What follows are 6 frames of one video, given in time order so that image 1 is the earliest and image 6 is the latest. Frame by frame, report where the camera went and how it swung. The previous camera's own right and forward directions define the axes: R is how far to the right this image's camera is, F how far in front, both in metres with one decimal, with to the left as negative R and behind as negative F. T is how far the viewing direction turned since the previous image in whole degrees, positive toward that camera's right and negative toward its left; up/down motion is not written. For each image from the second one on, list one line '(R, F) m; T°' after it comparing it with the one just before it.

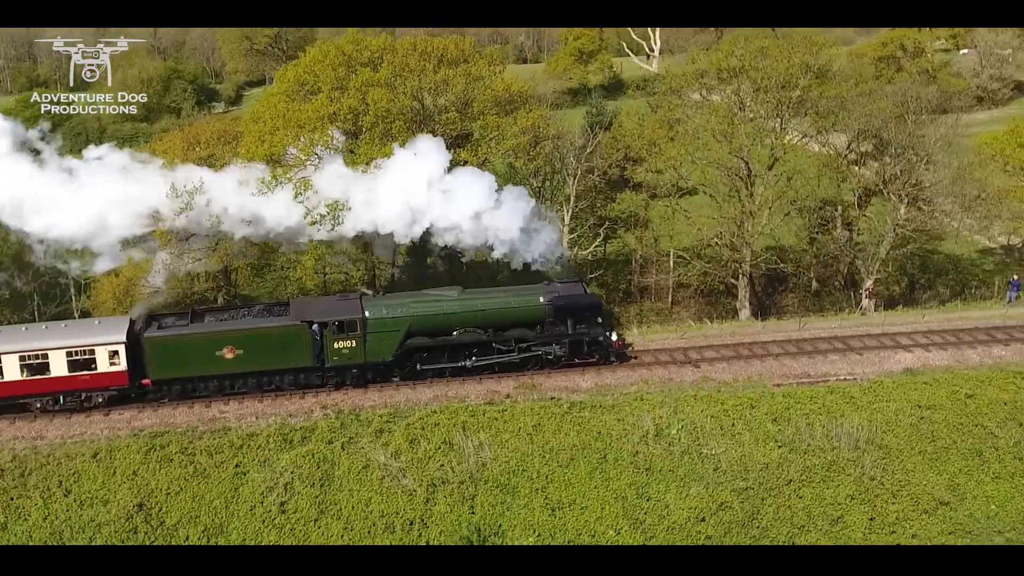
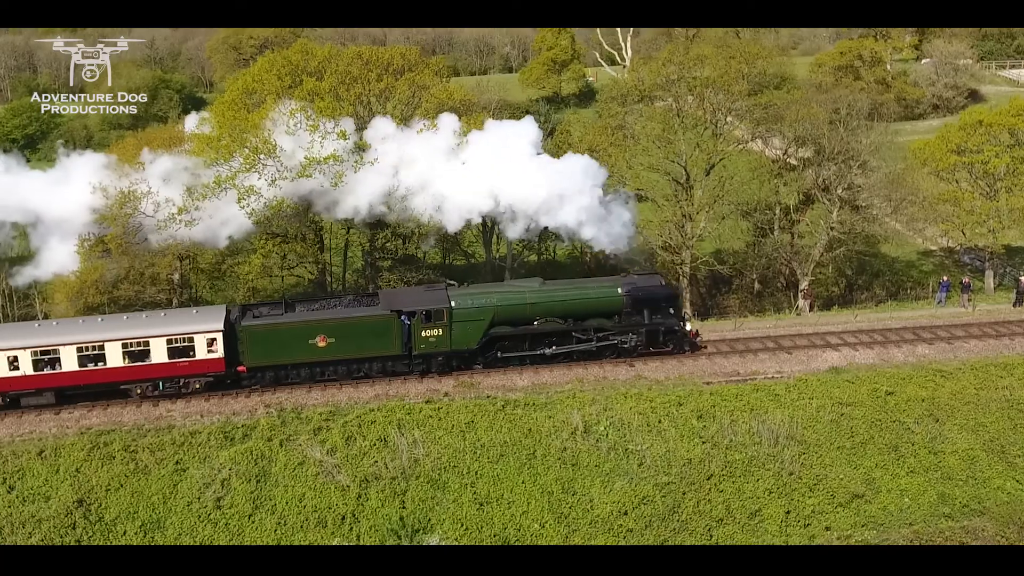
(+2.9, -0.5) m; 0°
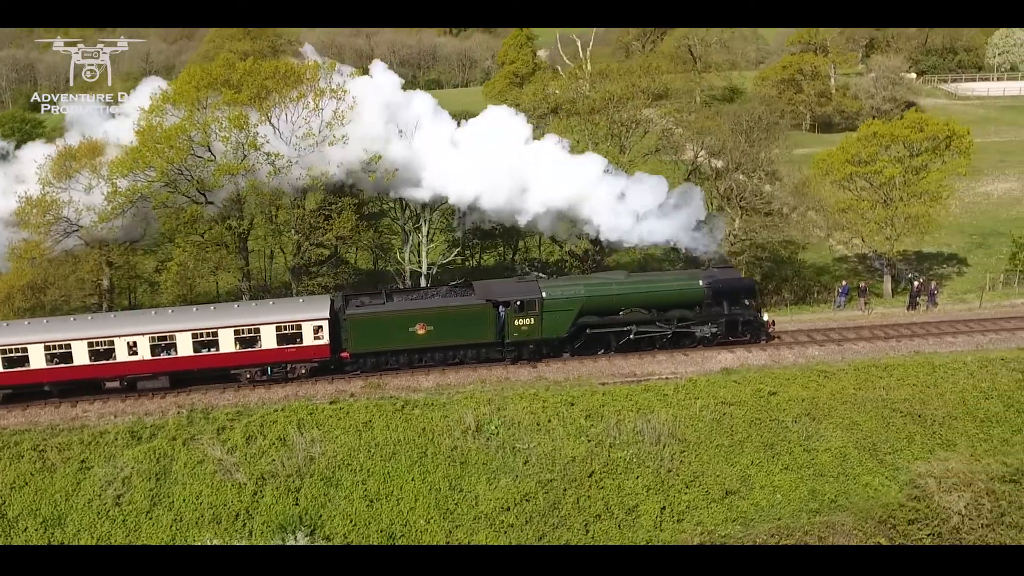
(+4.7, -0.7) m; 0°
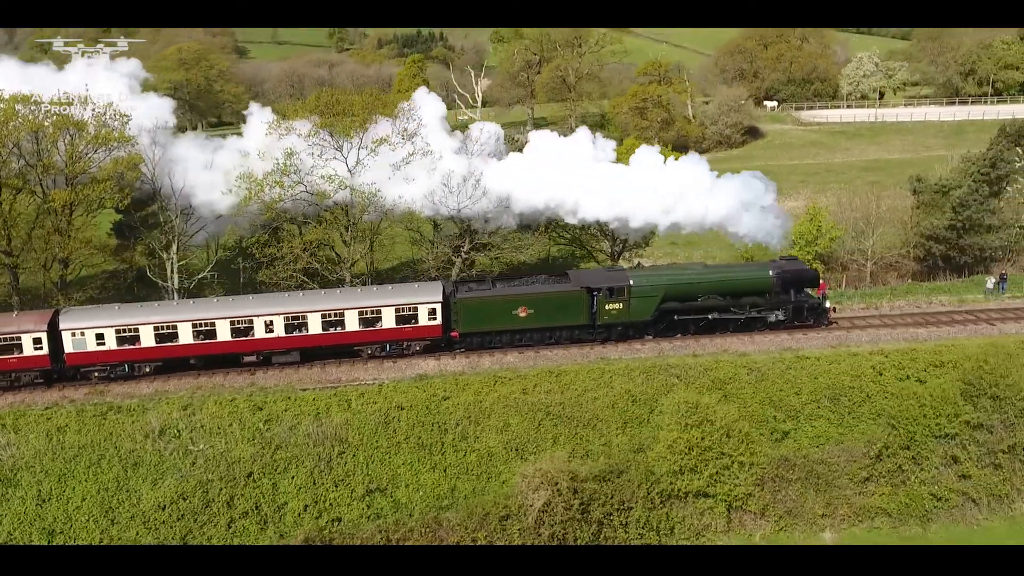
(+15.0, -1.2) m; 0°
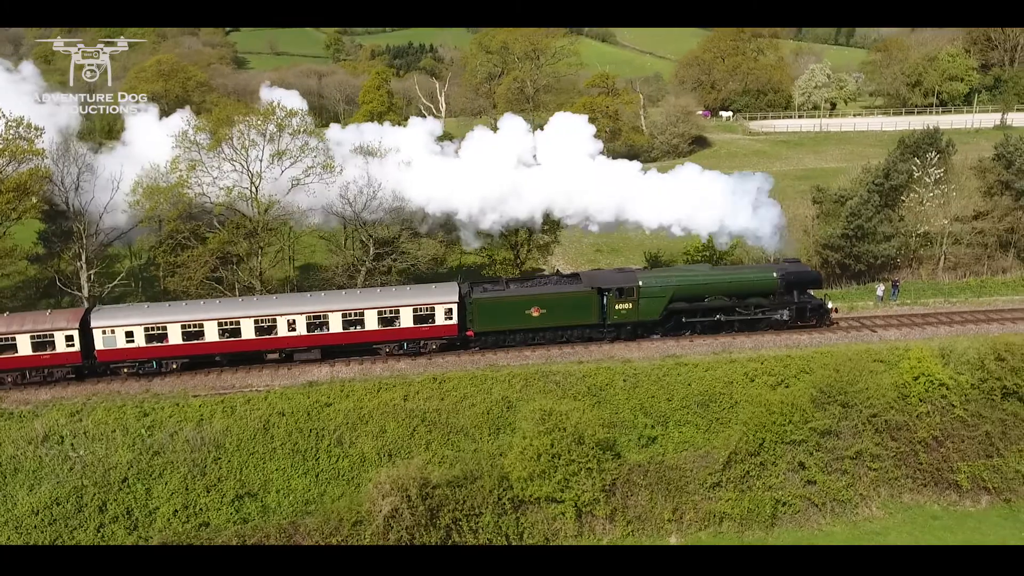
(+5.8, -0.3) m; 0°
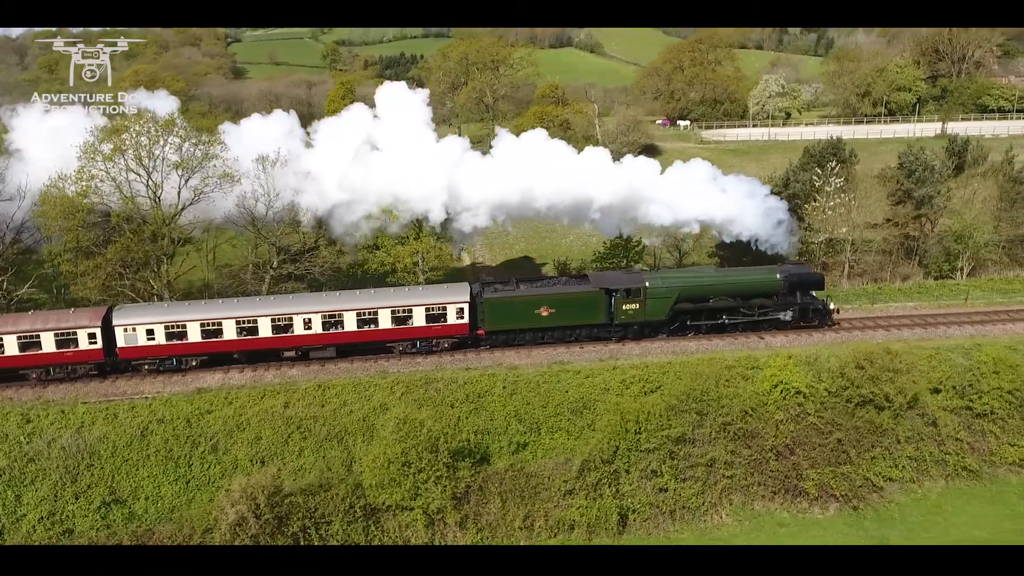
(+5.8, -0.1) m; 0°
